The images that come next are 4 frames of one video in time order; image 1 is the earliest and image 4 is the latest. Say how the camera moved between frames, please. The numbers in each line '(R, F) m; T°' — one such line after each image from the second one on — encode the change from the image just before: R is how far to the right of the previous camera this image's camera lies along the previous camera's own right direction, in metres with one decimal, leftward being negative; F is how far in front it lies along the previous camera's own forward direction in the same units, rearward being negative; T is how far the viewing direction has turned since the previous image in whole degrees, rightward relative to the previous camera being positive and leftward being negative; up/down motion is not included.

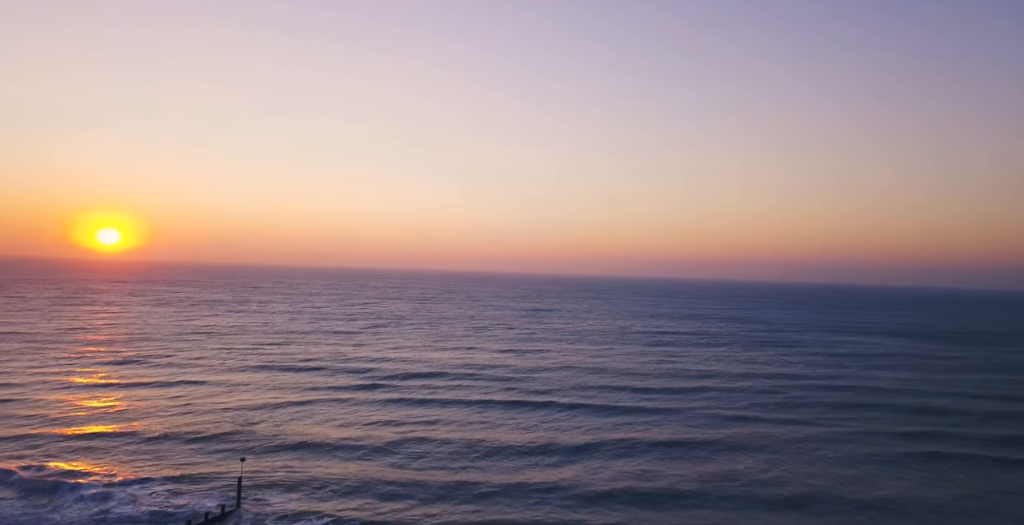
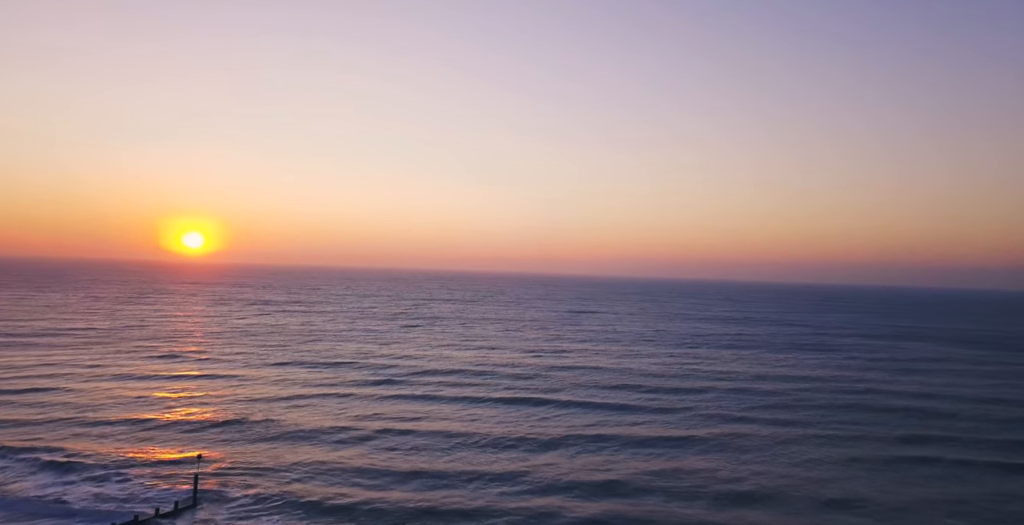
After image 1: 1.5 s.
(+2.5, +0.1) m; -3°
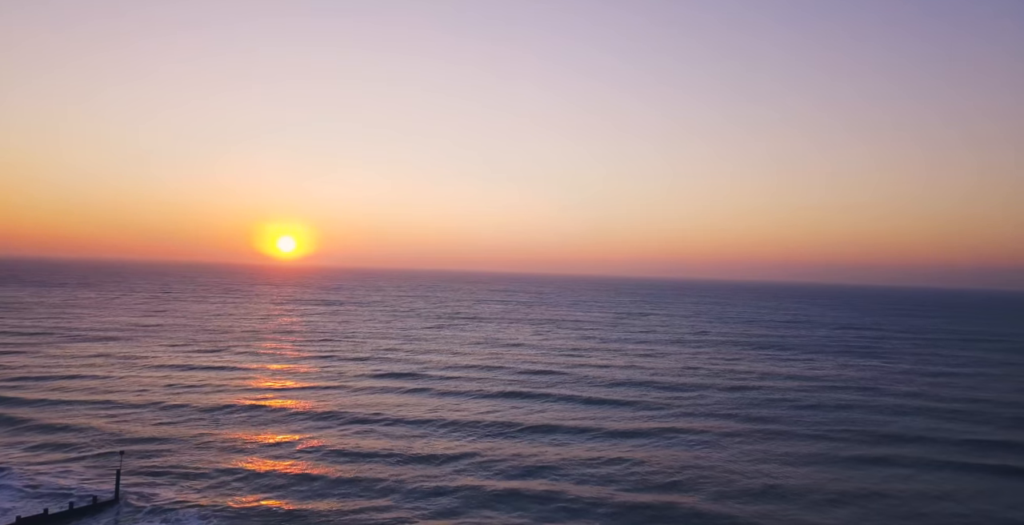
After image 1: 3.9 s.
(+3.1, +0.6) m; -3°
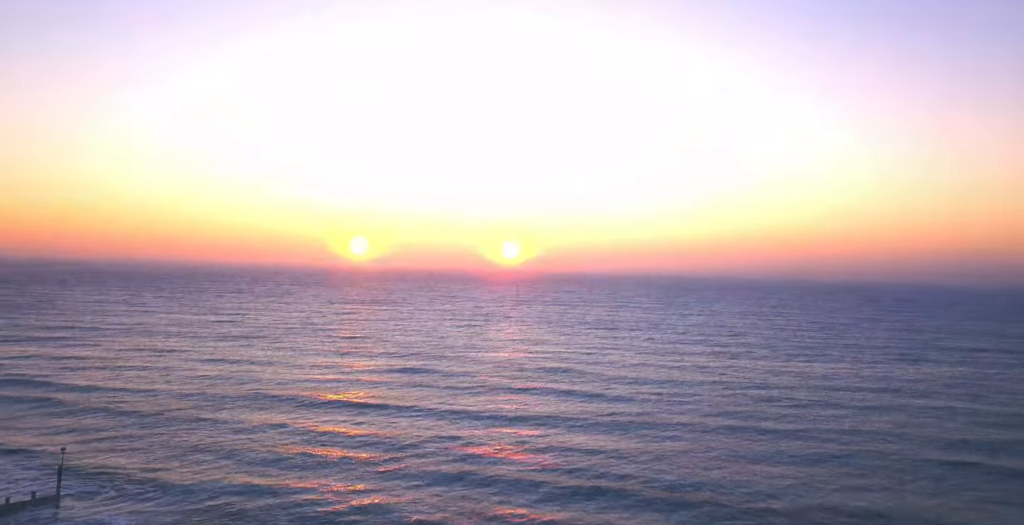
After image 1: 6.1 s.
(+2.0, +1.1) m; -2°
